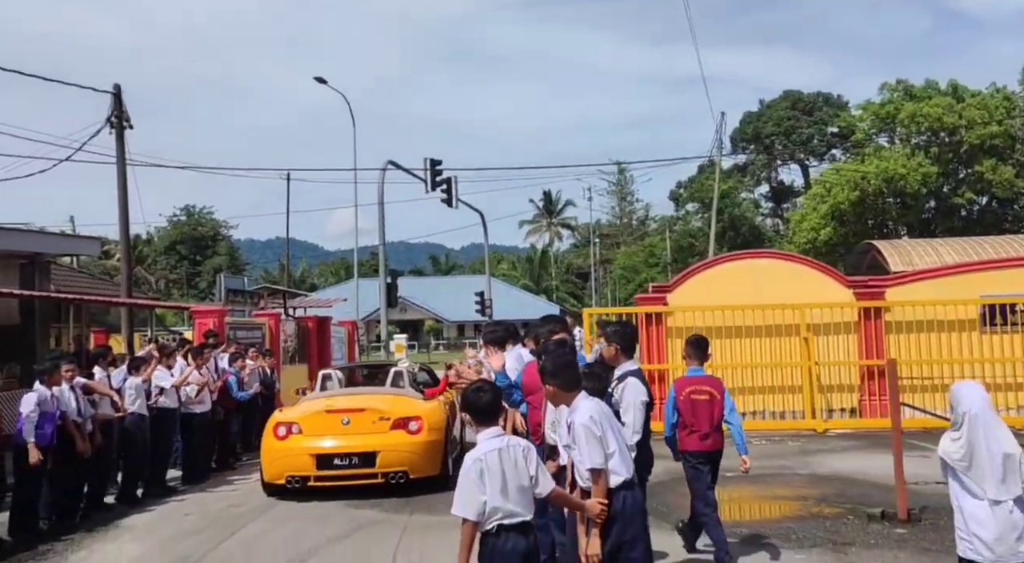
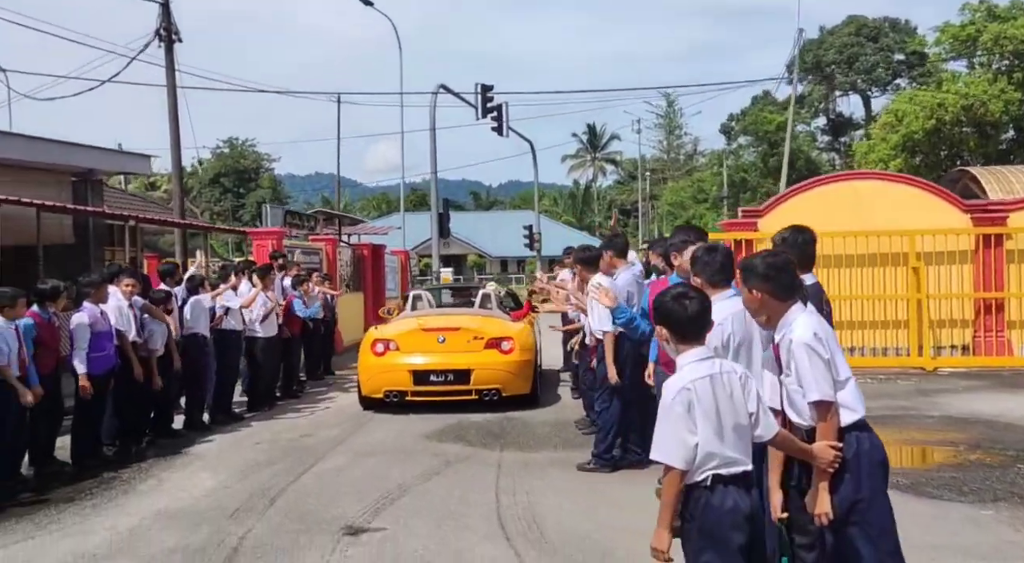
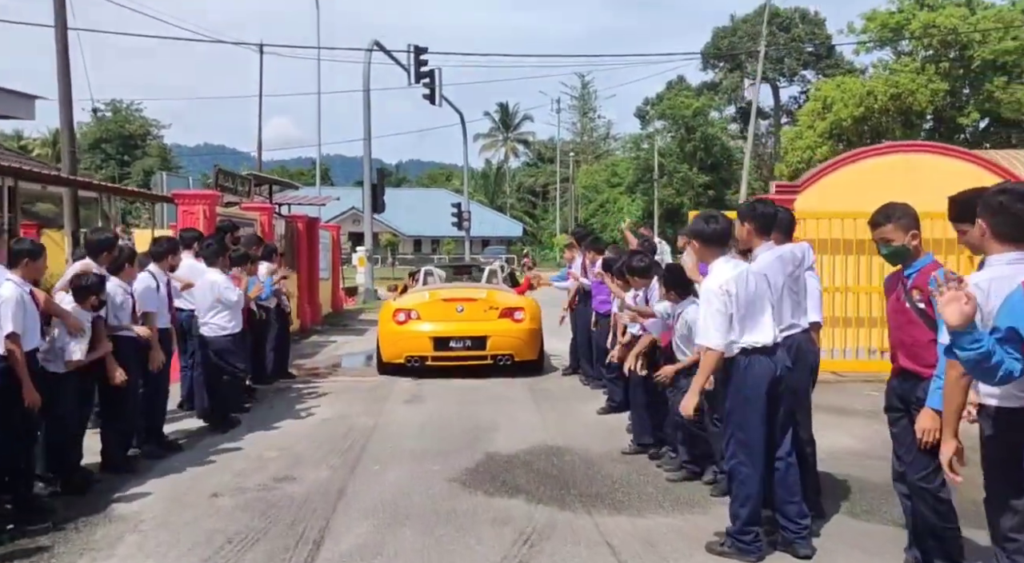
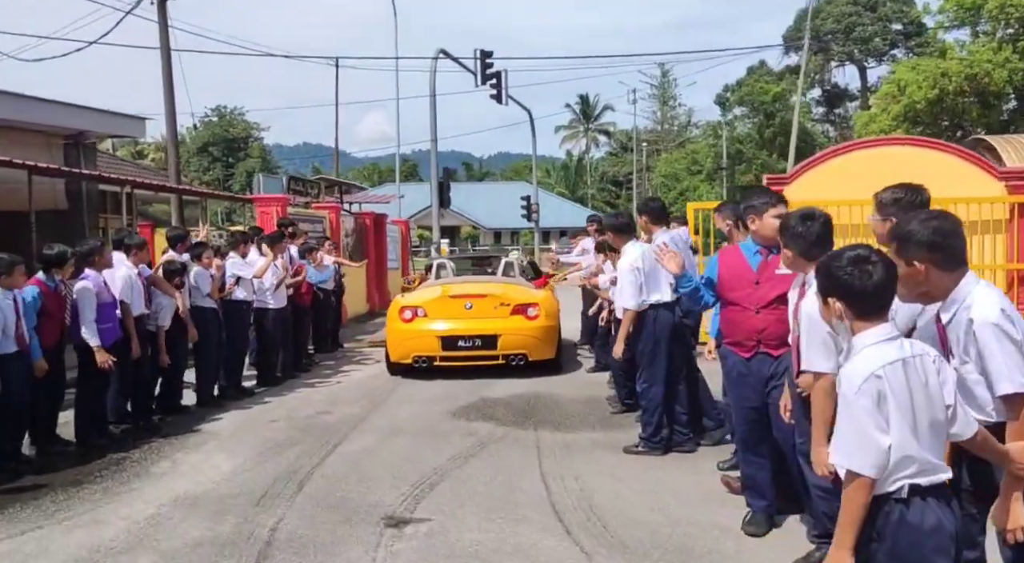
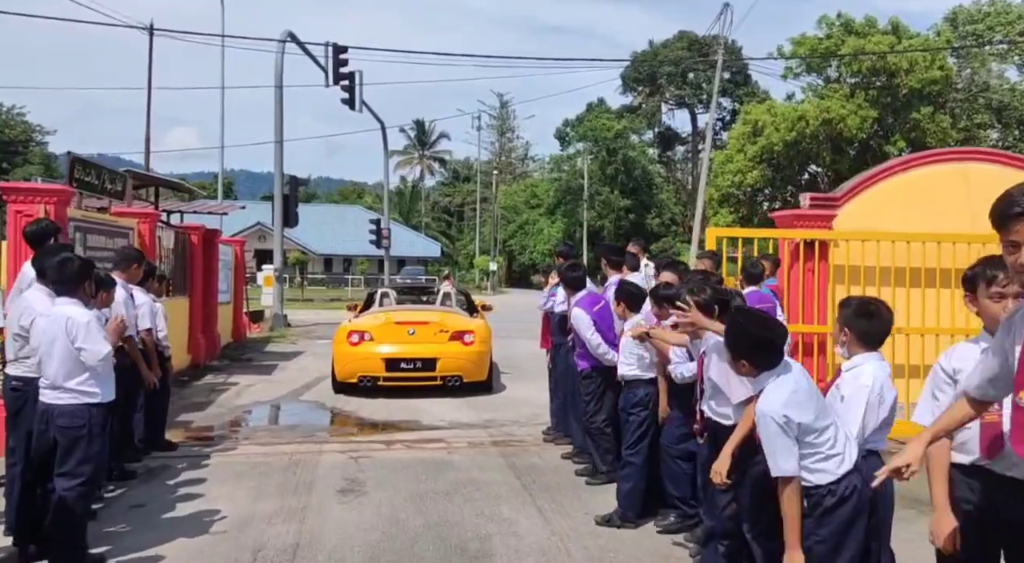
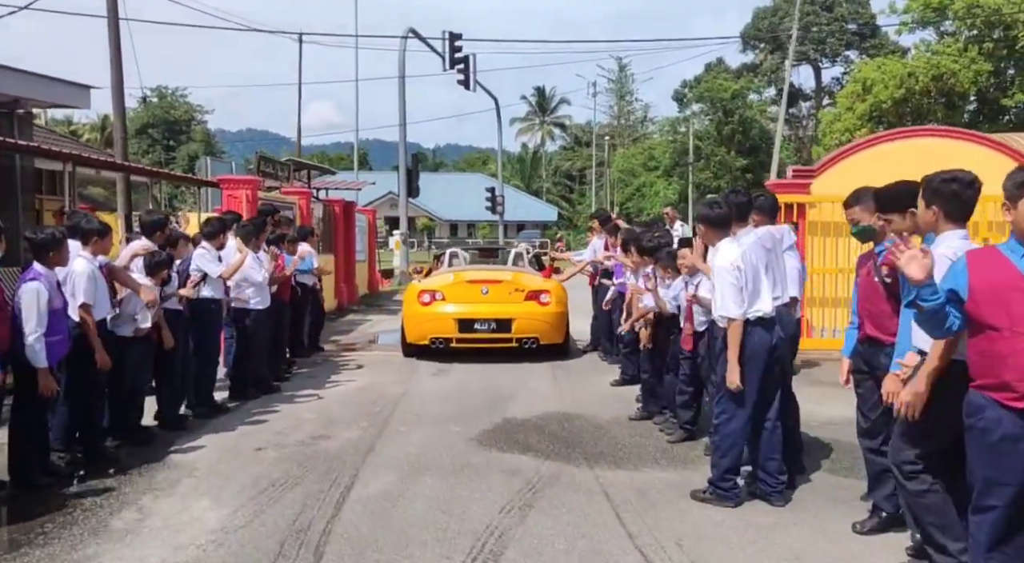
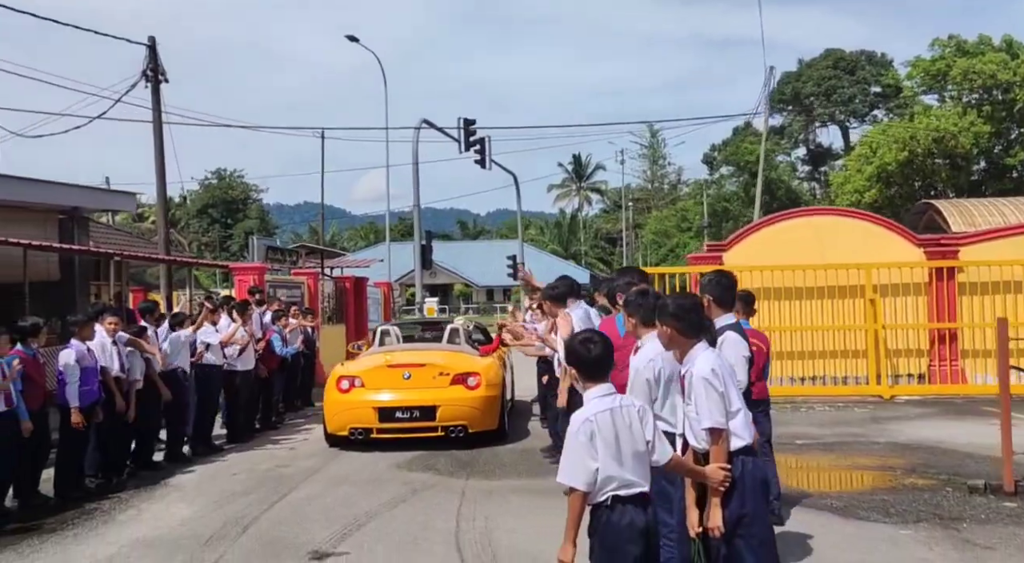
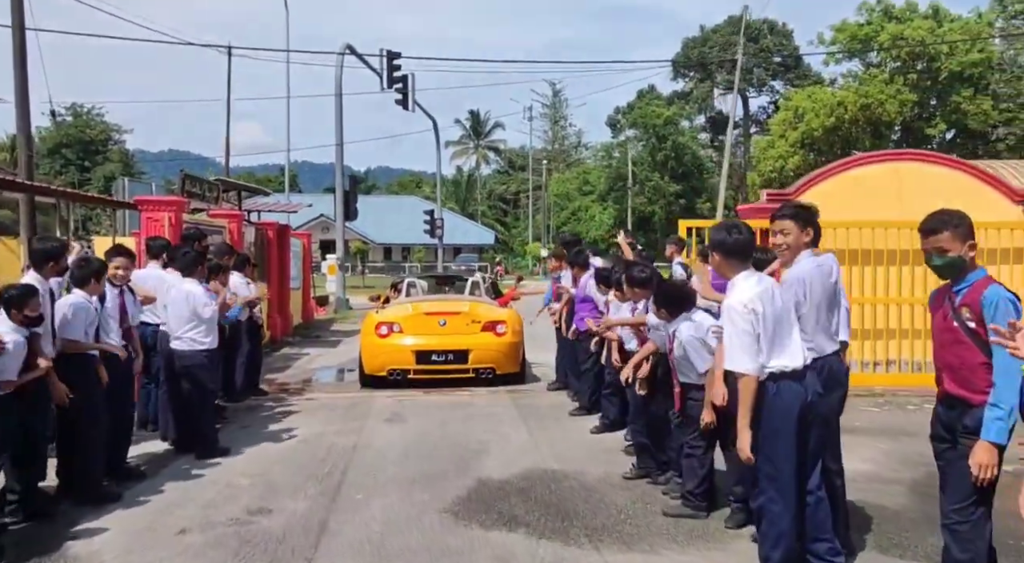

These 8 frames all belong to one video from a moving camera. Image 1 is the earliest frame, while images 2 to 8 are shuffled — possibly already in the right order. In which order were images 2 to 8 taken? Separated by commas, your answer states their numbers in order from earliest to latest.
7, 2, 4, 6, 3, 8, 5
